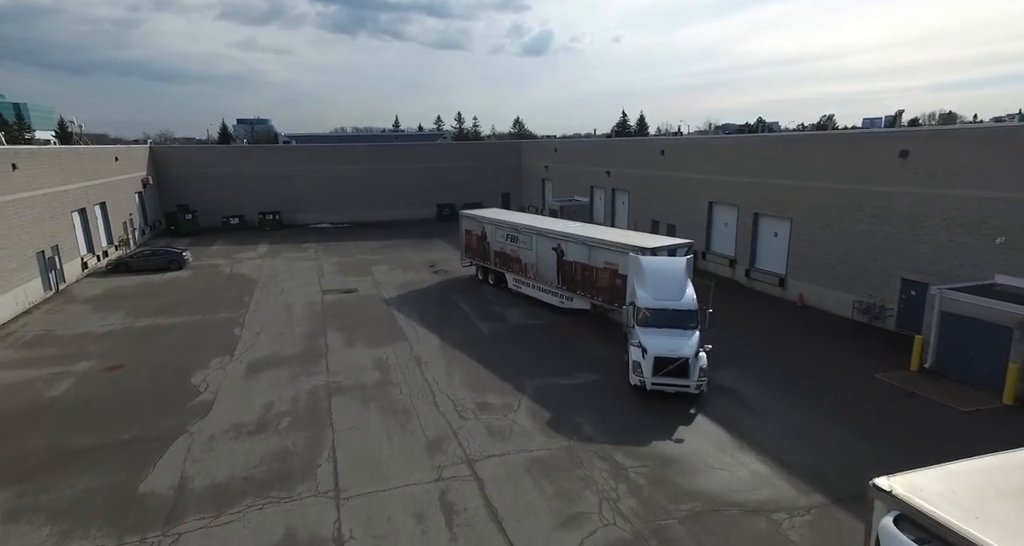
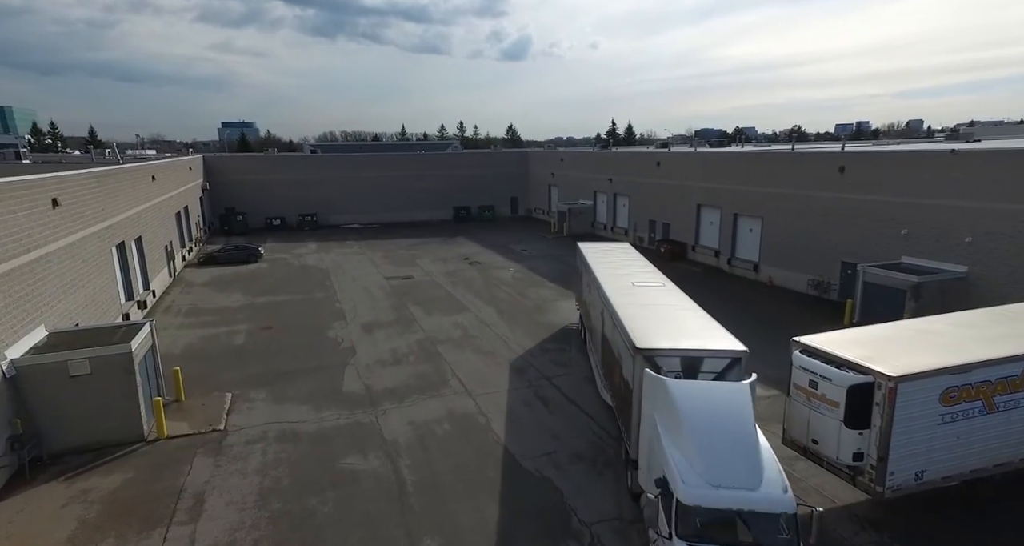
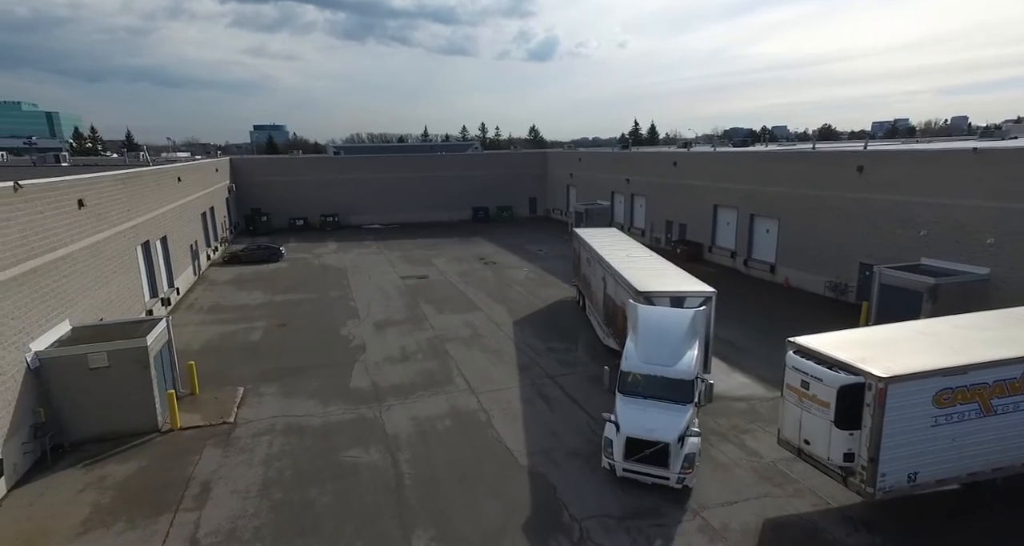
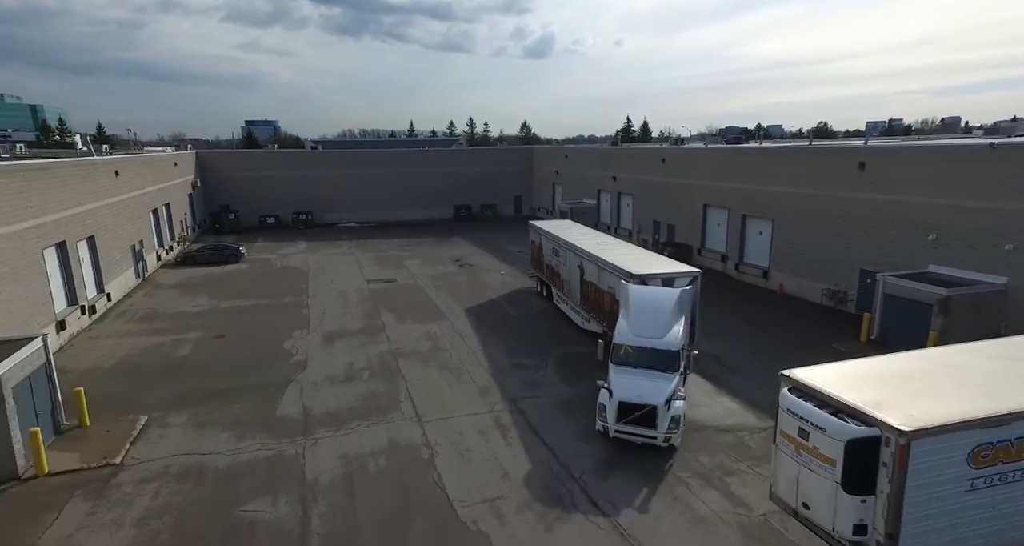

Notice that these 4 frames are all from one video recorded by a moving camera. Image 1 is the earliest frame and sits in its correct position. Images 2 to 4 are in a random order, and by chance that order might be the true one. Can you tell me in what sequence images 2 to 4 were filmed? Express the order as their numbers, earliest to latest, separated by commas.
4, 3, 2
